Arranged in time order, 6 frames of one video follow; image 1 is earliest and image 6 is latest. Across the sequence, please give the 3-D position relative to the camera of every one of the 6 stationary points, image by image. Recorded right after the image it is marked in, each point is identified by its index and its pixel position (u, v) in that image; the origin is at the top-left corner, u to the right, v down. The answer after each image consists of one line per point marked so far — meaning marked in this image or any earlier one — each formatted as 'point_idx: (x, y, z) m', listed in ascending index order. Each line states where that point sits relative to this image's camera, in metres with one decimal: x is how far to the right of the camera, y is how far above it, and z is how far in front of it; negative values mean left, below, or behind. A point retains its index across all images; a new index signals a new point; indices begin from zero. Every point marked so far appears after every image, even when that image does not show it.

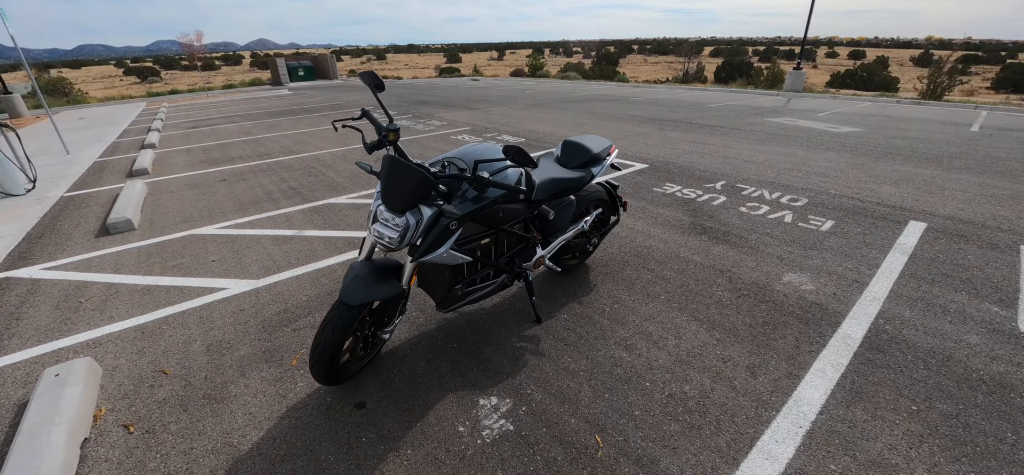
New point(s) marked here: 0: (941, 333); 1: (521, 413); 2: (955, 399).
0: (+2.9, -0.6, +2.9) m
1: (+0.1, -1.0, +2.4) m
2: (+2.5, -0.9, +2.4) m
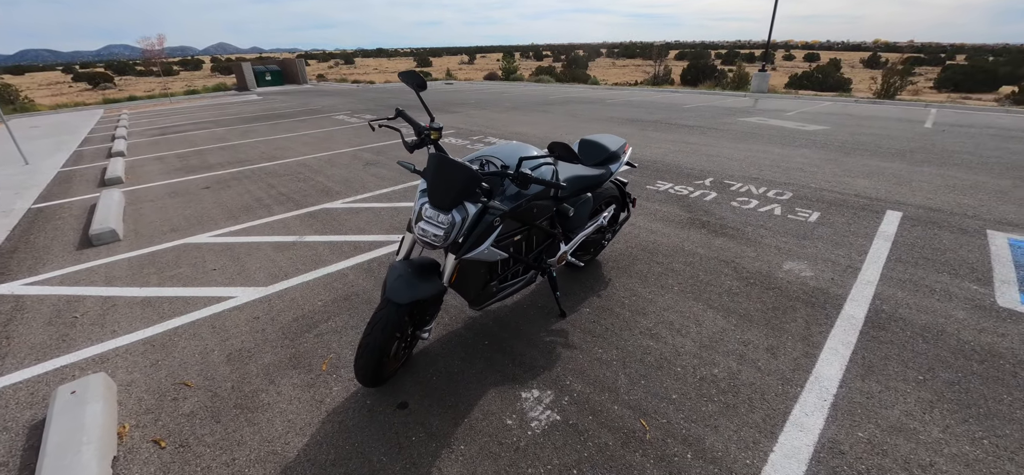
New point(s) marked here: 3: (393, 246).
0: (+3.1, -0.5, +3.2) m
1: (+0.3, -0.9, +2.4) m
2: (+2.7, -0.8, +2.6) m
3: (-1.2, -0.1, +4.5) m
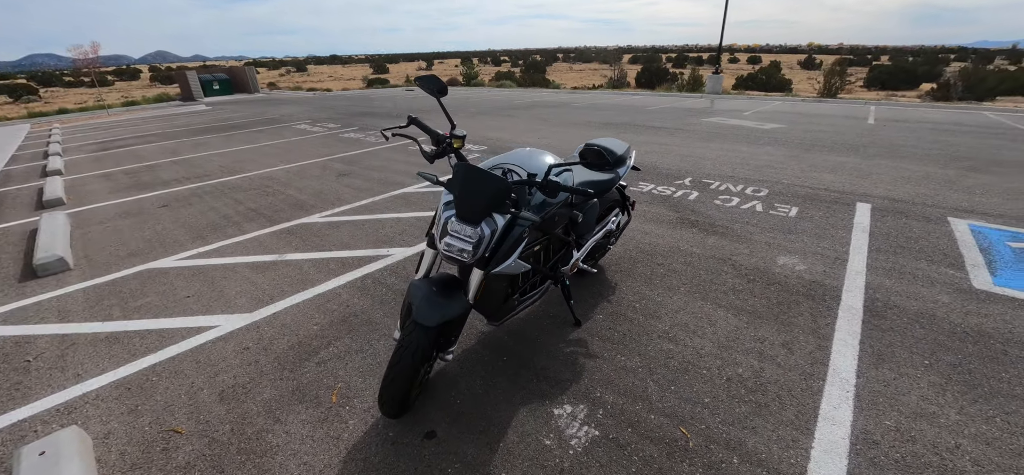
0: (+3.2, -0.5, +3.4) m
1: (+0.5, -1.0, +2.4) m
2: (+2.9, -0.7, +2.8) m
3: (-1.3, -0.2, +4.3) m
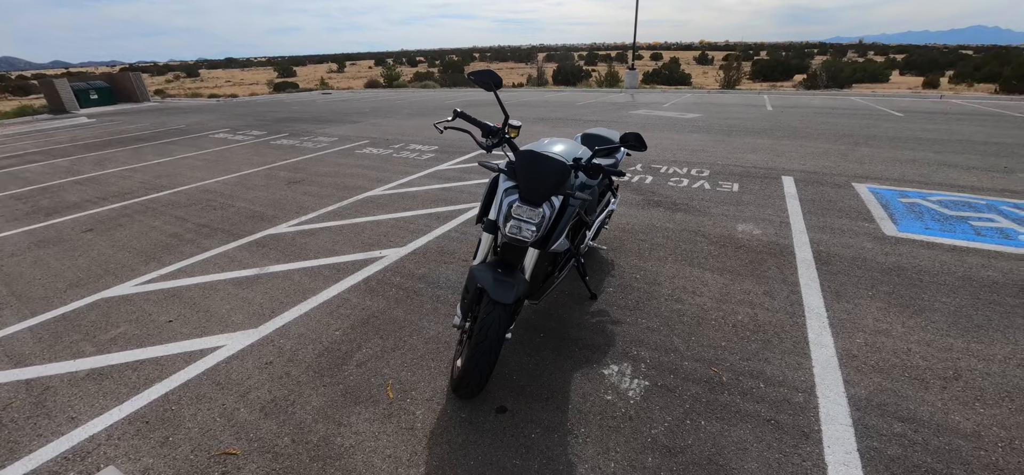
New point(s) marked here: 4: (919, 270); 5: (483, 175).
0: (+3.3, -0.1, +4.2) m
1: (+0.8, -0.8, +2.7) m
2: (+3.1, -0.4, +3.5) m
3: (-1.3, -0.3, +4.3) m
4: (+3.5, -0.3, +3.7) m
5: (-0.5, +1.0, +6.9) m
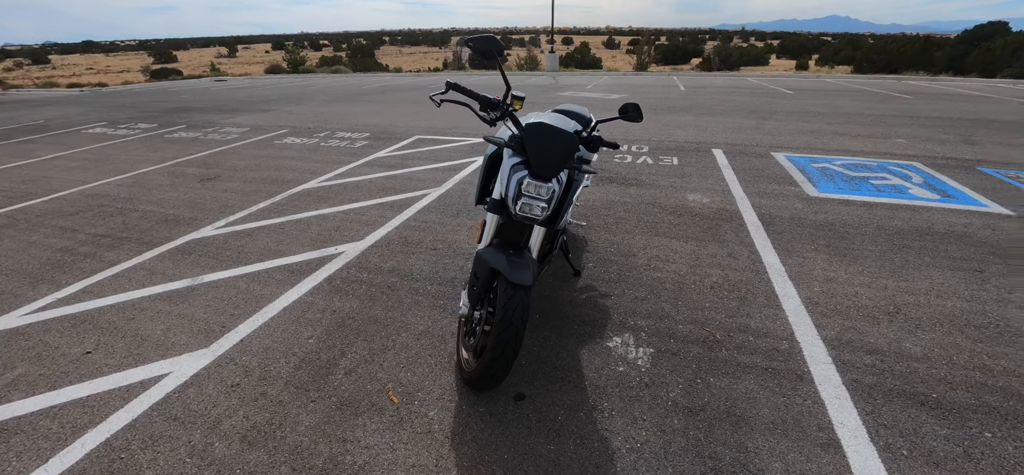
0: (+2.9, +0.3, +4.6) m
1: (+0.9, -0.6, +2.8) m
2: (+2.9, 0.0, +4.0) m
3: (-1.6, -0.2, +3.9) m
4: (+3.3, +0.1, +4.2) m
5: (-1.3, +1.2, +6.6) m
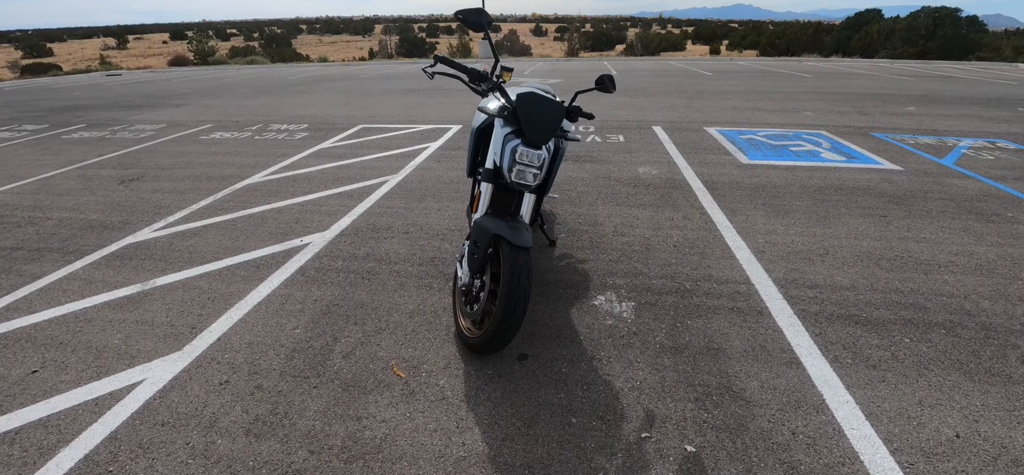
0: (+2.5, +0.8, +5.1) m
1: (+0.8, -0.4, +3.0) m
2: (+2.6, +0.4, +4.5) m
3: (-1.8, -0.1, +3.8) m
4: (+2.9, +0.6, +4.8) m
5: (-2.0, +1.3, +6.5) m
